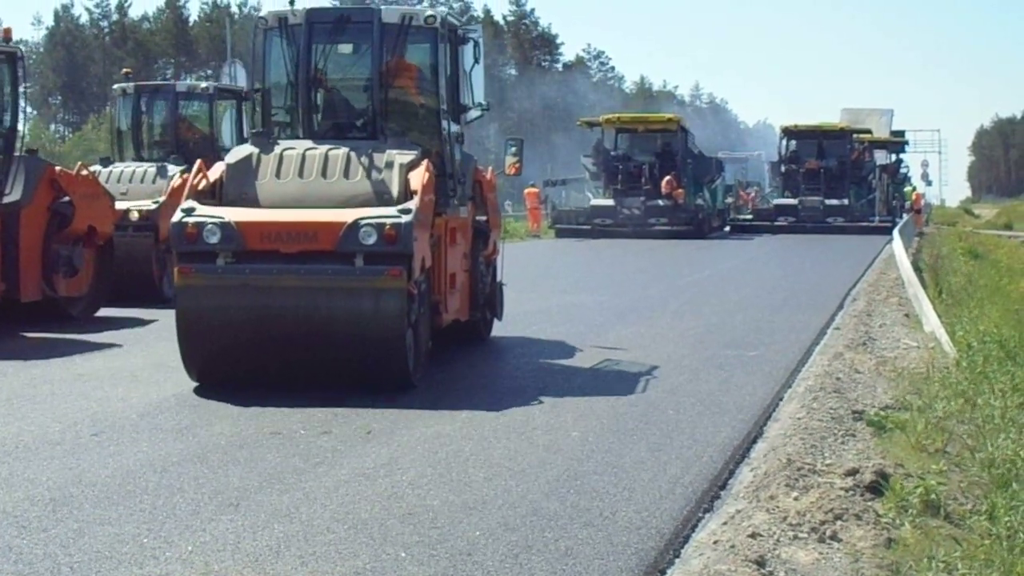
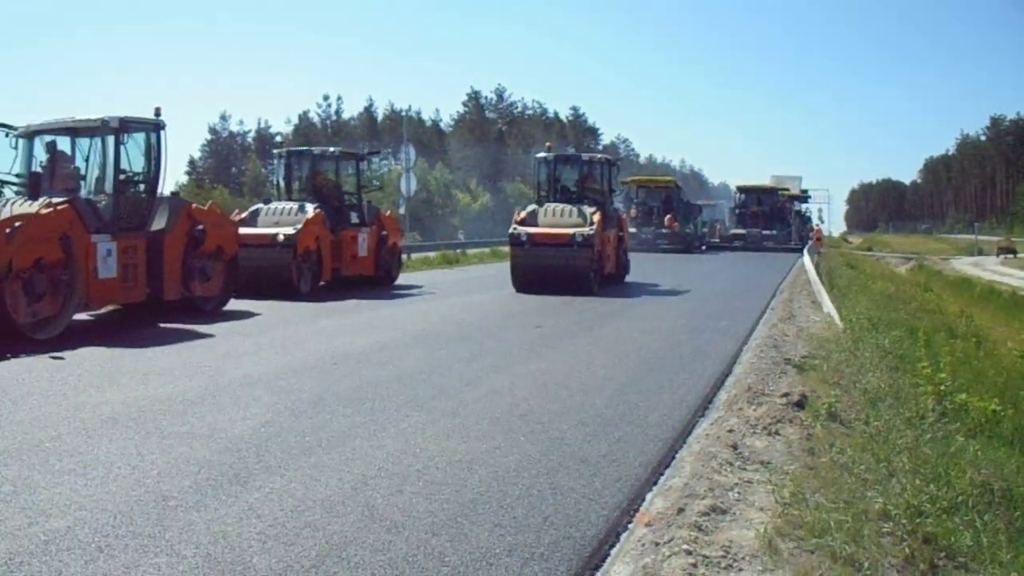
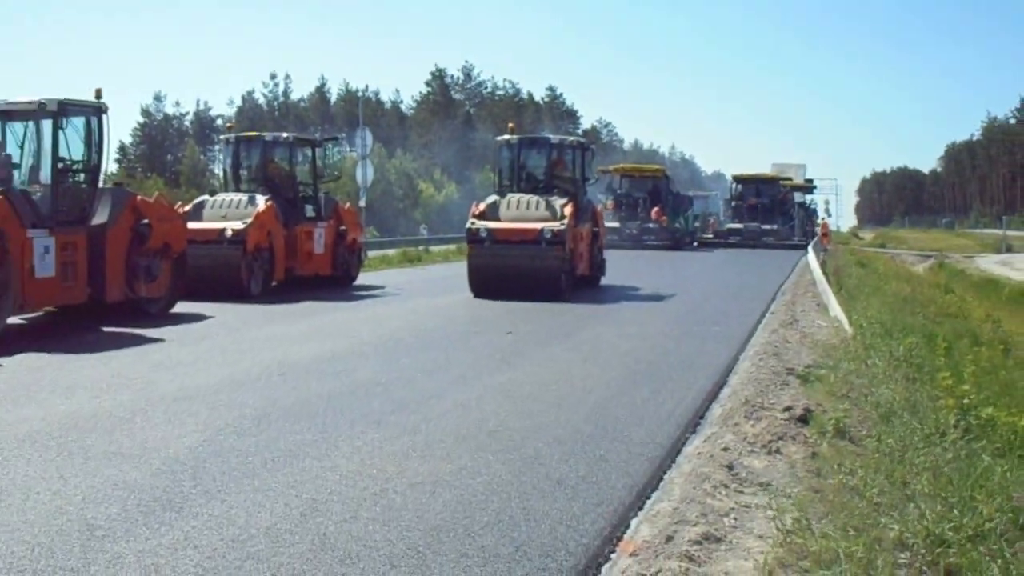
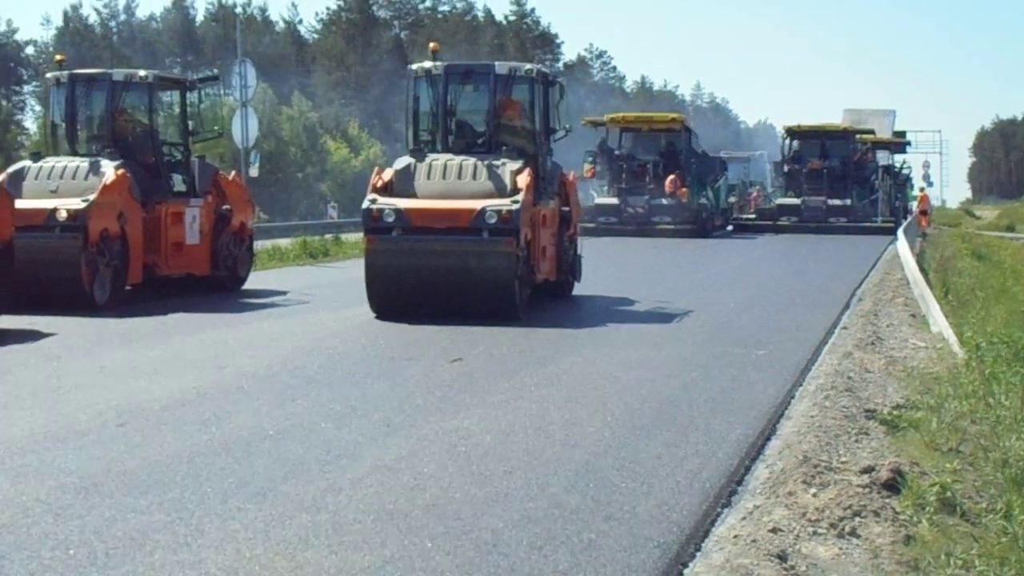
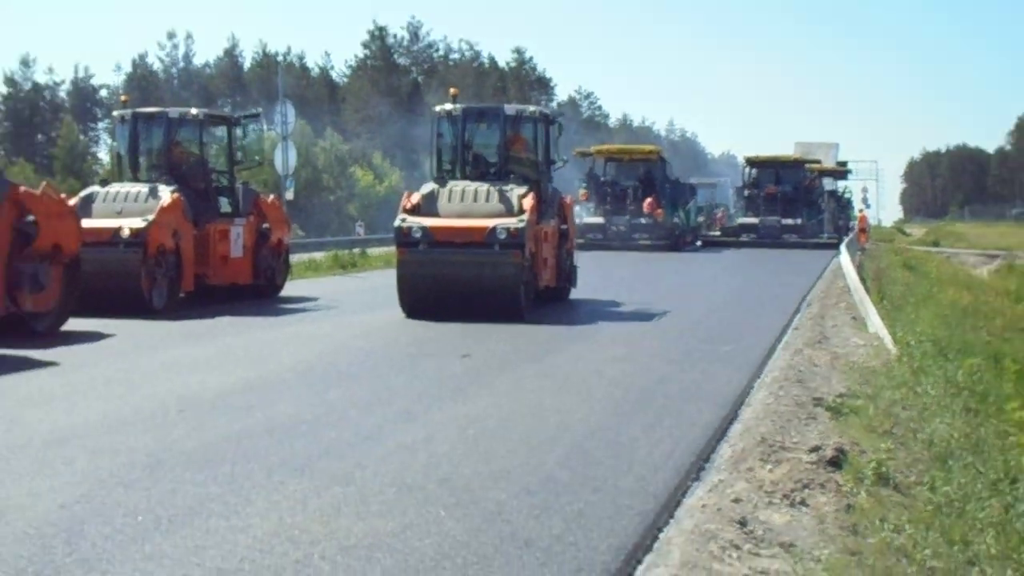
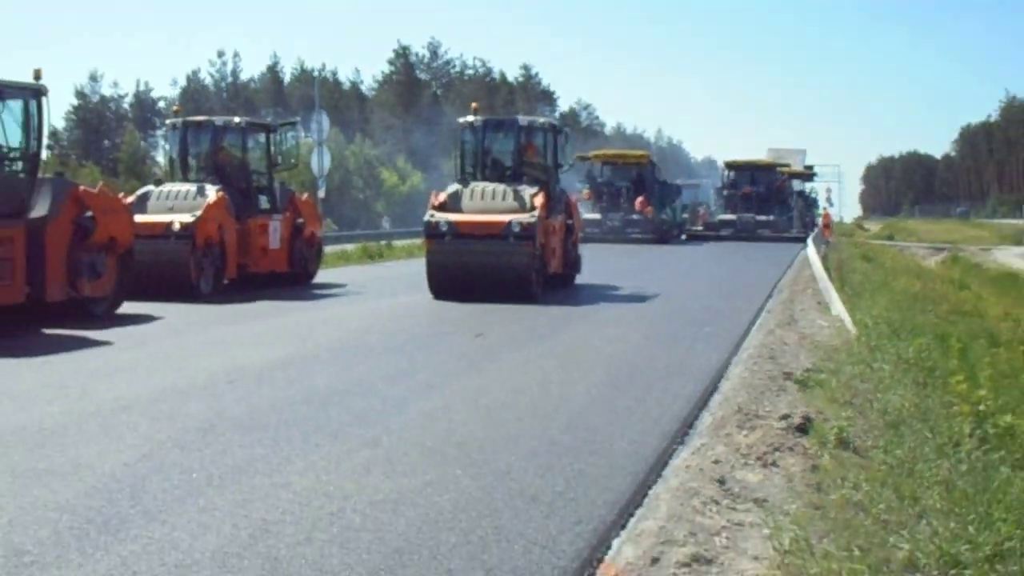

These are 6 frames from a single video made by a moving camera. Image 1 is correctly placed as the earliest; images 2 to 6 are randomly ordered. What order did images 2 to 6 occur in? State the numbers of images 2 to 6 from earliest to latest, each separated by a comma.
4, 5, 6, 3, 2
